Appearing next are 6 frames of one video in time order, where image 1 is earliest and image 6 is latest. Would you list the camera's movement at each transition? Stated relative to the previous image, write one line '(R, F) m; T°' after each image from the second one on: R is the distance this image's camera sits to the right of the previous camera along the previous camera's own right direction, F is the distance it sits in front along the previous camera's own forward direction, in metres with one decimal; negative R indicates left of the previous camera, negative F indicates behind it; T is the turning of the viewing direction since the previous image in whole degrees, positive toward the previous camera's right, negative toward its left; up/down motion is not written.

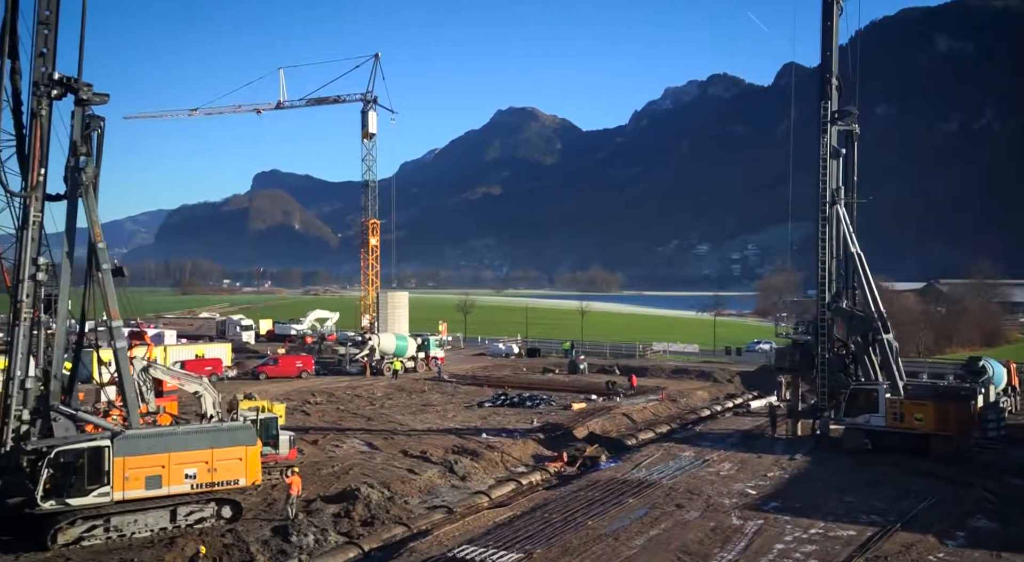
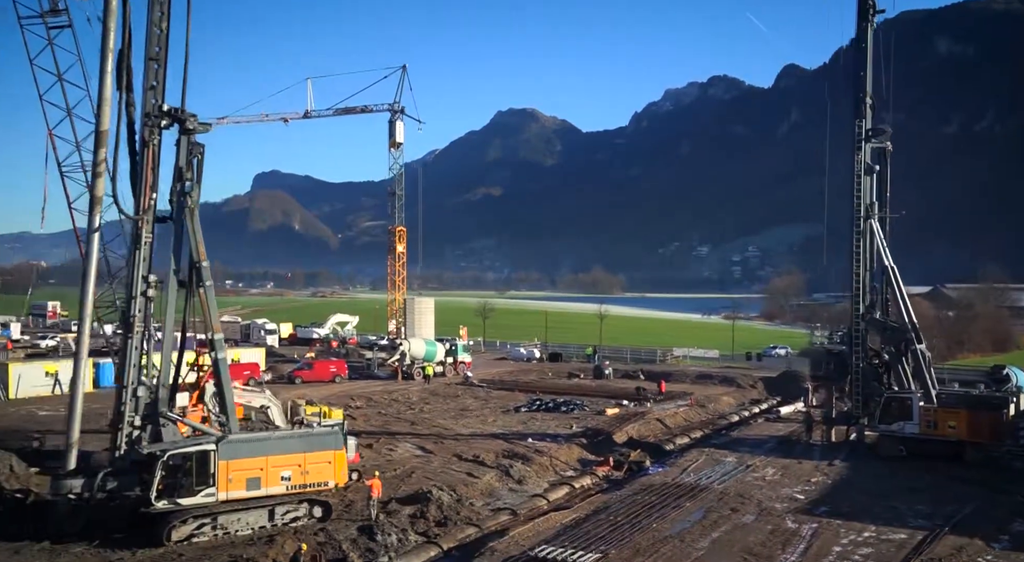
(-1.1, -0.9) m; 0°
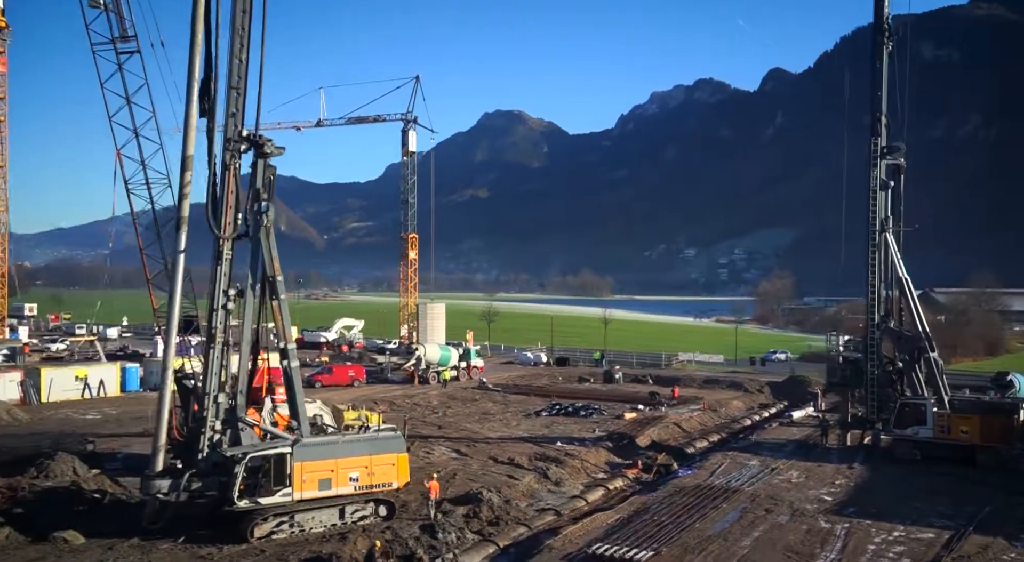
(-1.1, -1.0) m; +1°
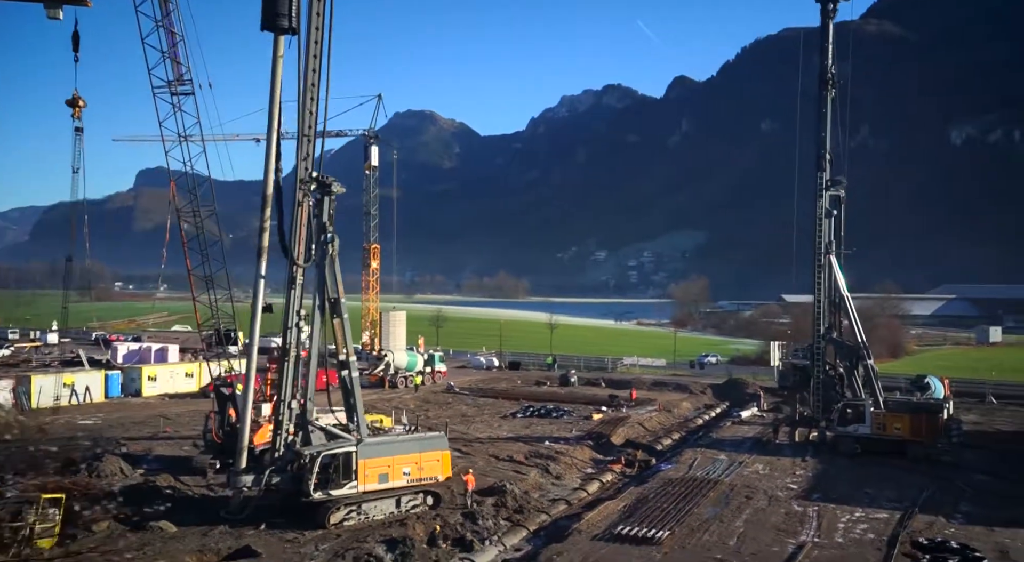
(-2.3, -2.7) m; +5°
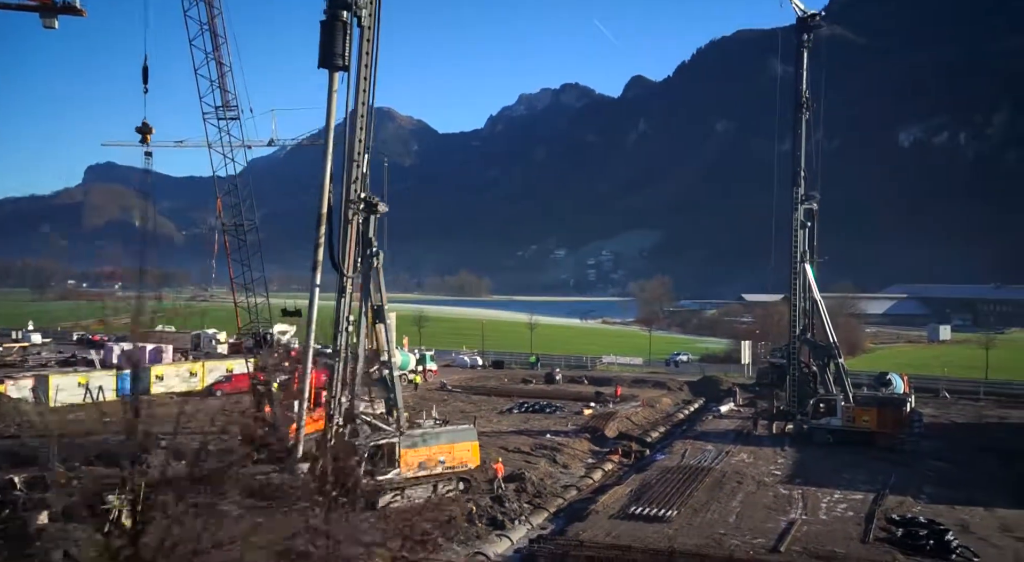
(-1.4, -2.4) m; +2°
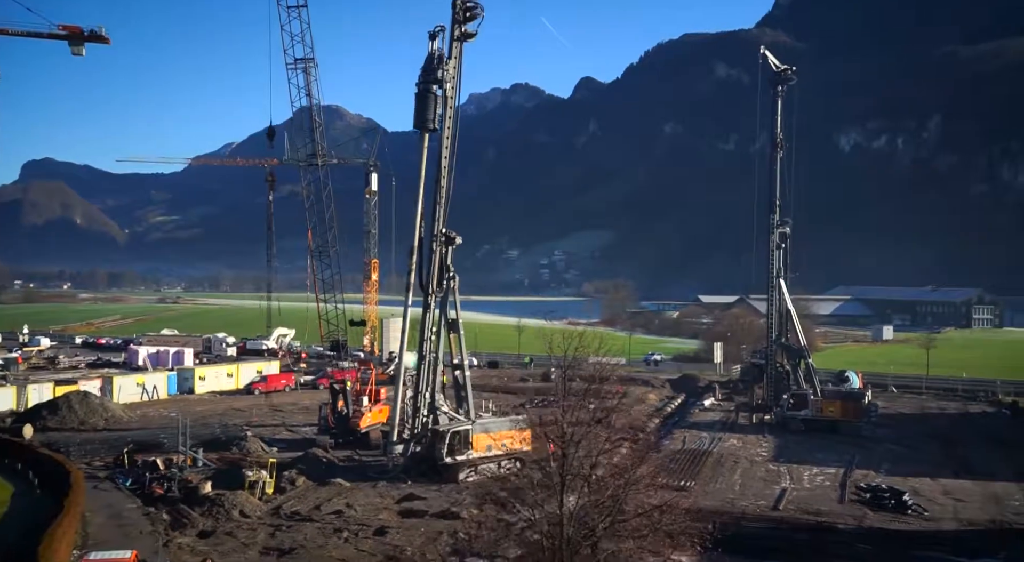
(-2.6, -5.3) m; +3°
